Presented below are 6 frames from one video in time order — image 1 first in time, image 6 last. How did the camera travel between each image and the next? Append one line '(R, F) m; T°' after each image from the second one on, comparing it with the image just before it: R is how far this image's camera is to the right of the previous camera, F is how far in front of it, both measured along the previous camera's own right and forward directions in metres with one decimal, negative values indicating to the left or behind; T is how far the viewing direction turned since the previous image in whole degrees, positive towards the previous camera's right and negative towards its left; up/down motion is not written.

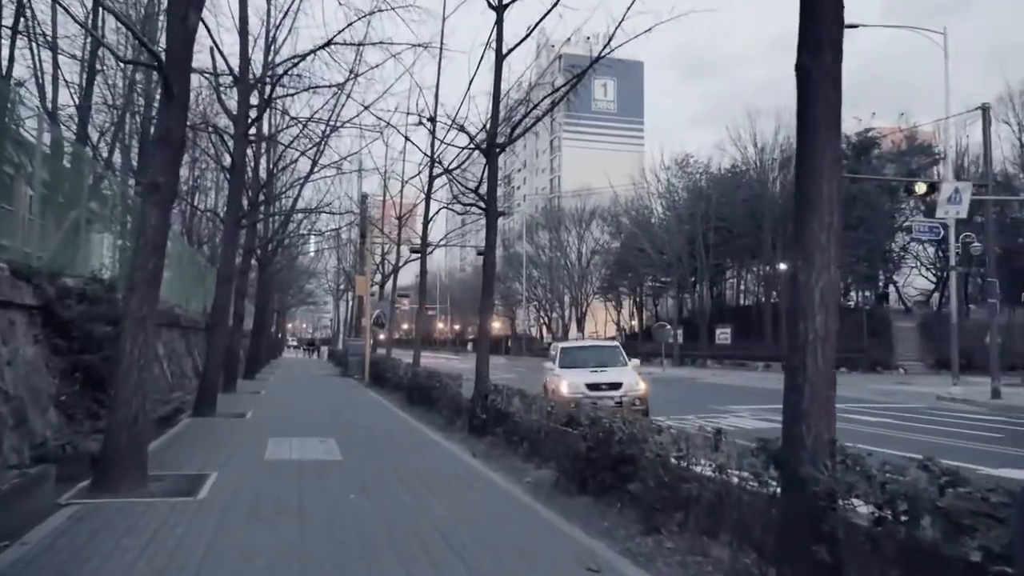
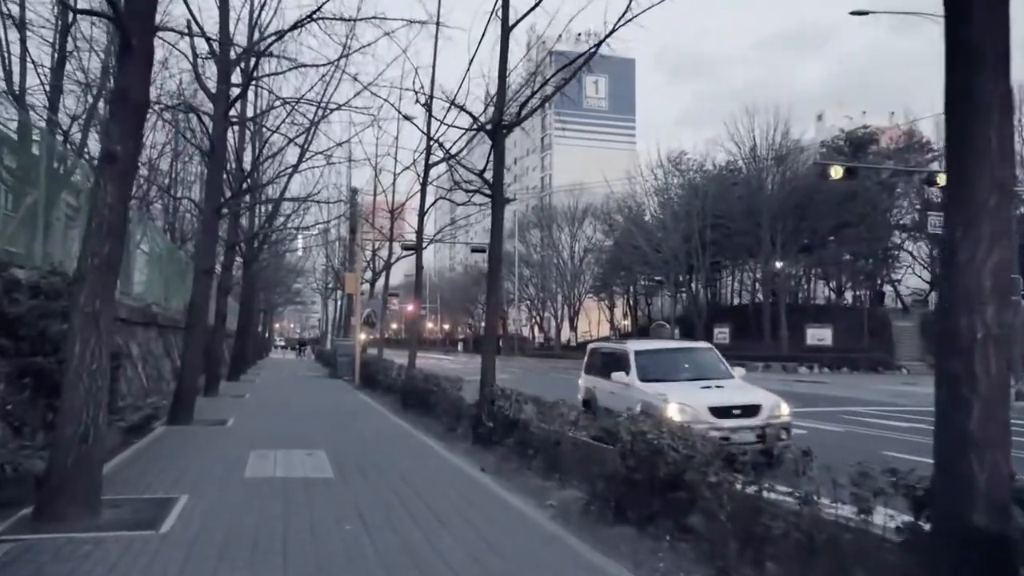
(-0.4, +1.4) m; +1°
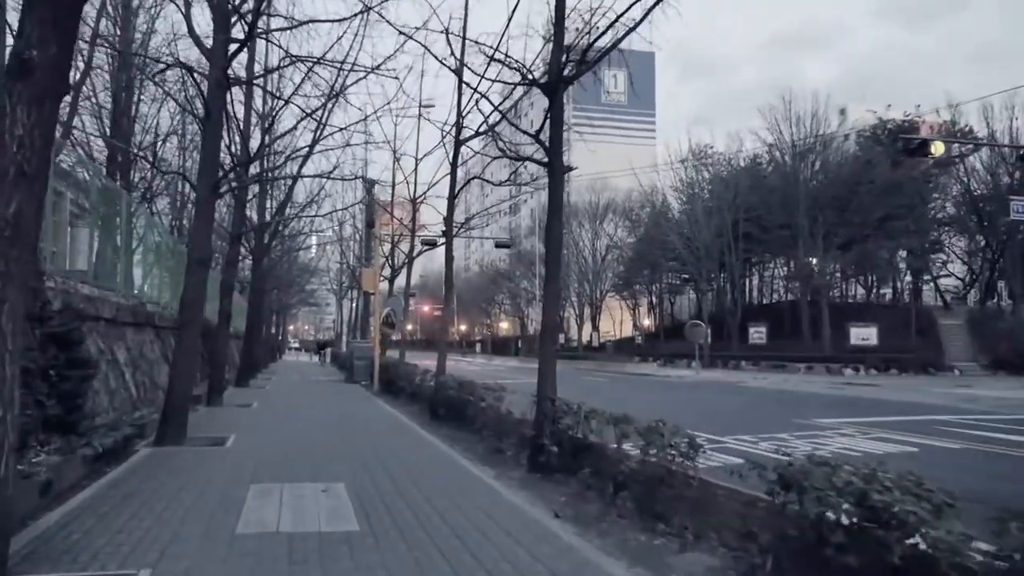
(-0.7, +2.7) m; -1°
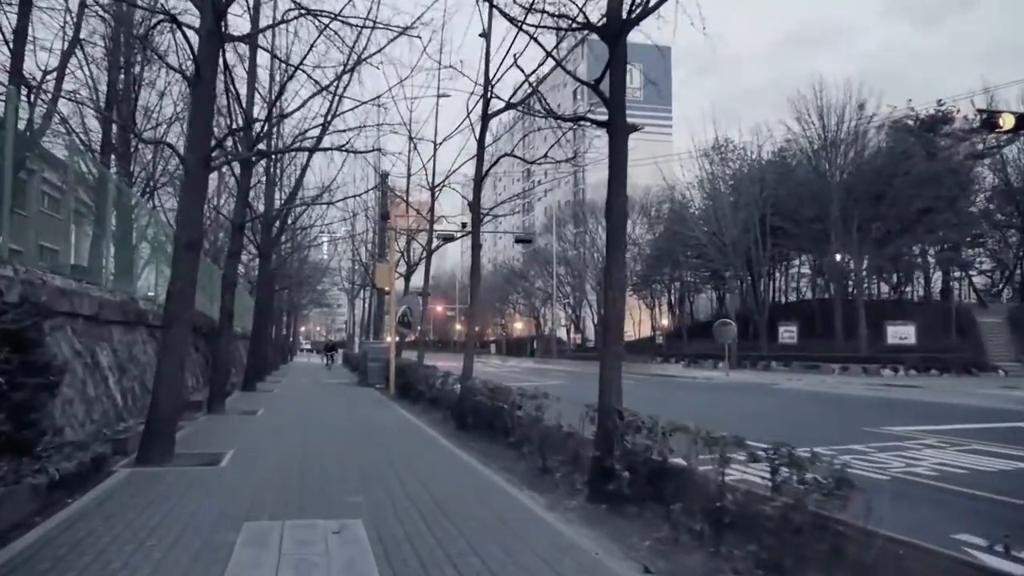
(-0.5, +2.1) m; -1°
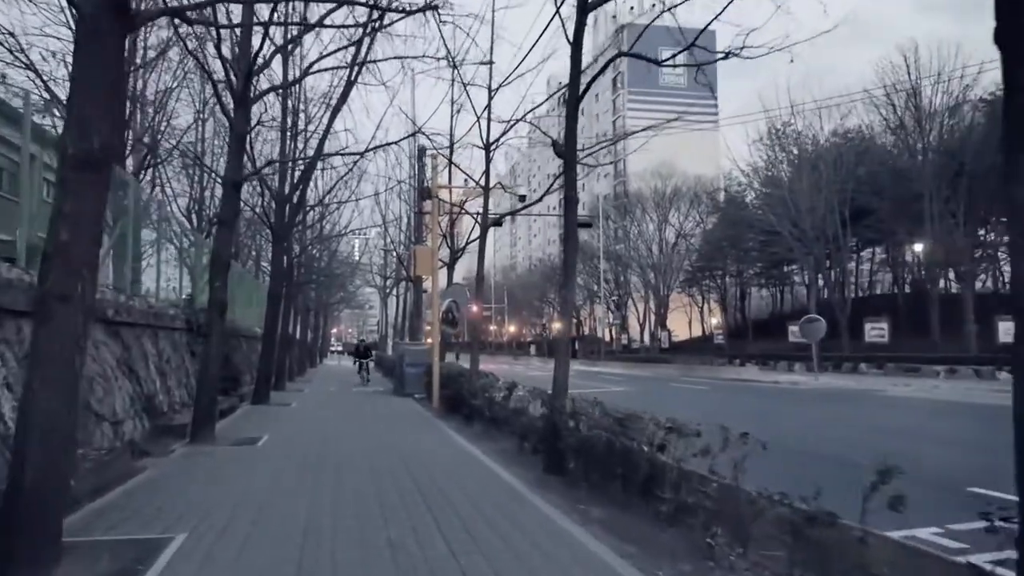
(-1.2, +5.3) m; -2°
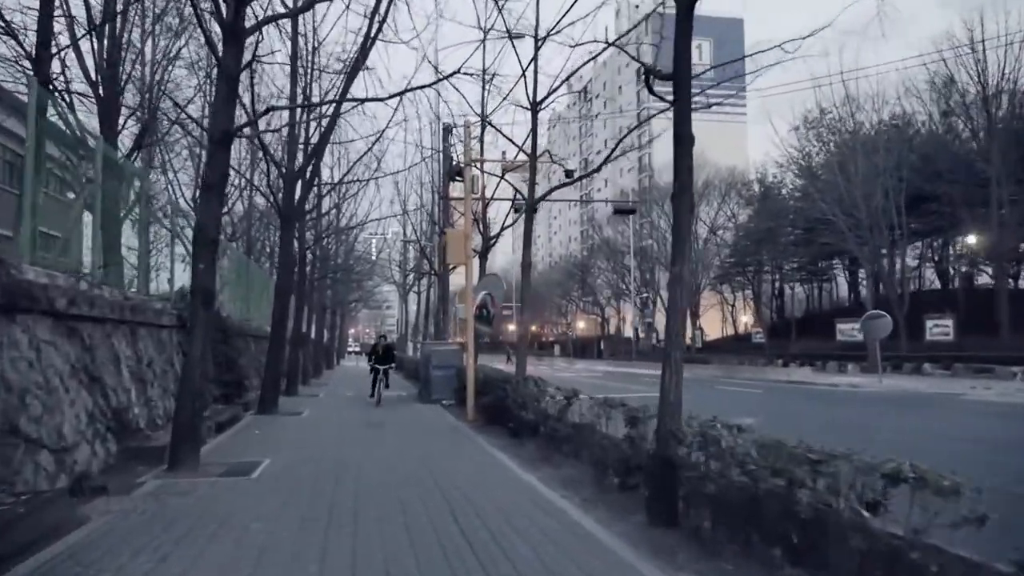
(-0.7, +3.2) m; -1°
